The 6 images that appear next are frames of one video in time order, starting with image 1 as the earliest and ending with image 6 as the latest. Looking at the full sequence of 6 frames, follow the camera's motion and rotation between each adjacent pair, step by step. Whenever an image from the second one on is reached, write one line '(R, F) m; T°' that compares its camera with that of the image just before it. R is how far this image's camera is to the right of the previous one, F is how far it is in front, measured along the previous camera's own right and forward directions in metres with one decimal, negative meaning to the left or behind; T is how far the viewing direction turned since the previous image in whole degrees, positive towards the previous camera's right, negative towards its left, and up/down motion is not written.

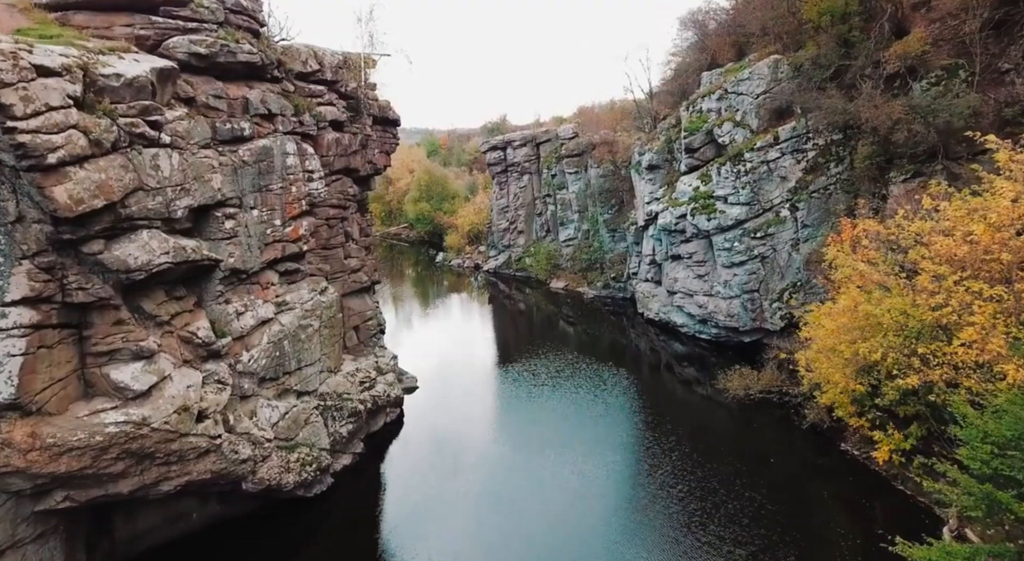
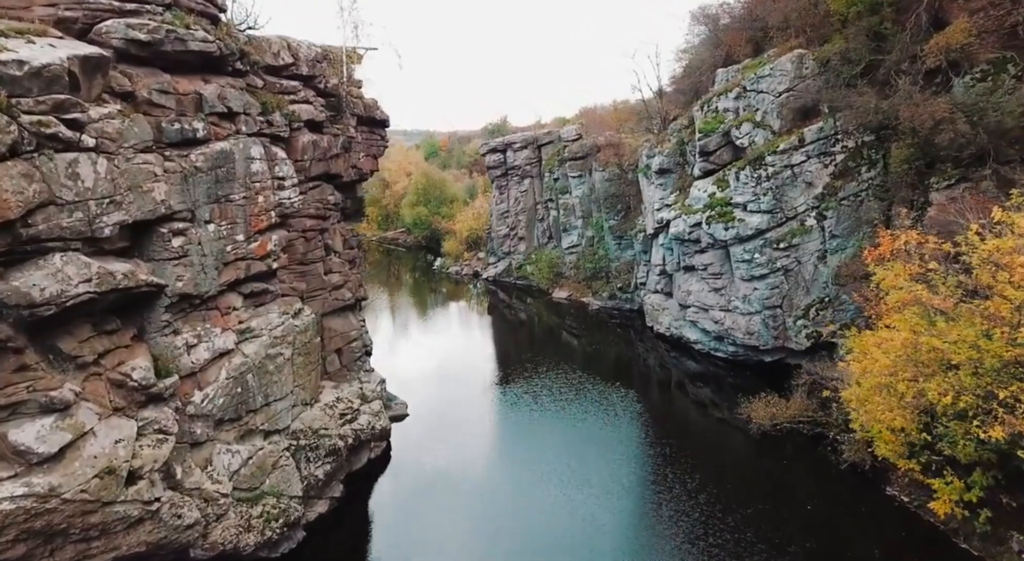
(+0.1, +2.2) m; 0°
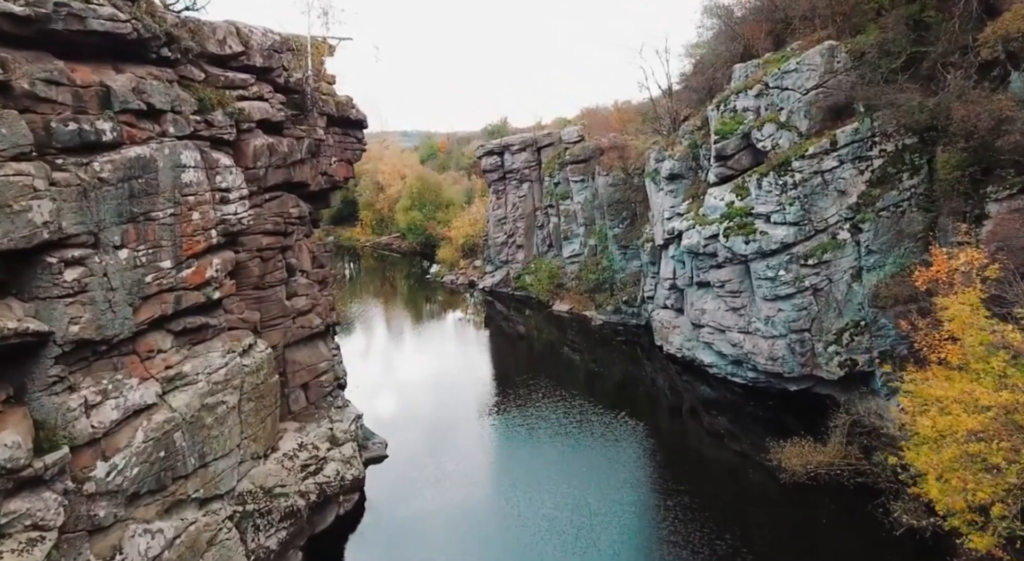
(+0.2, +2.7) m; 0°
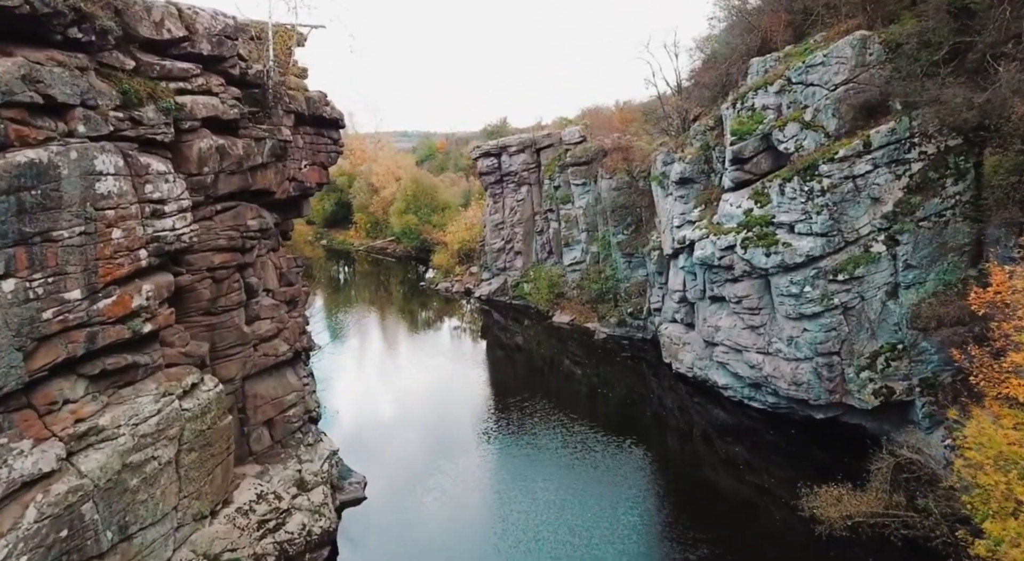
(+0.2, +2.2) m; 0°
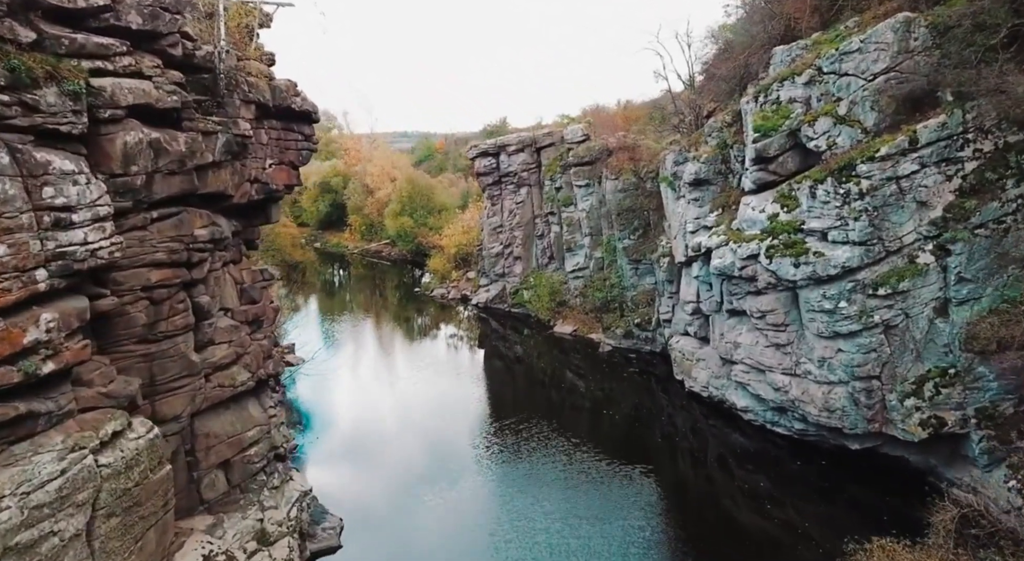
(+0.1, +2.2) m; 0°
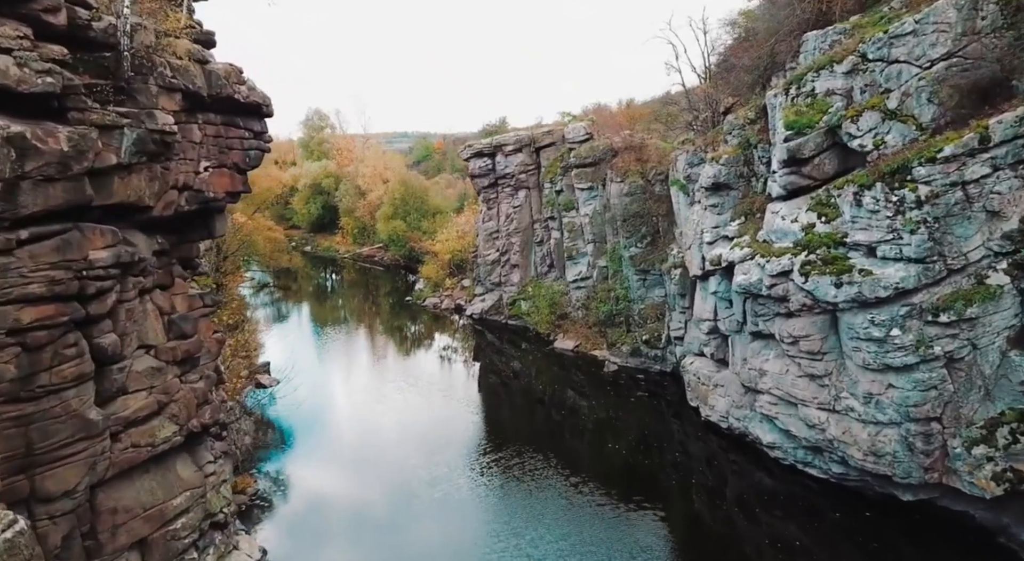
(+0.2, +2.7) m; 0°
